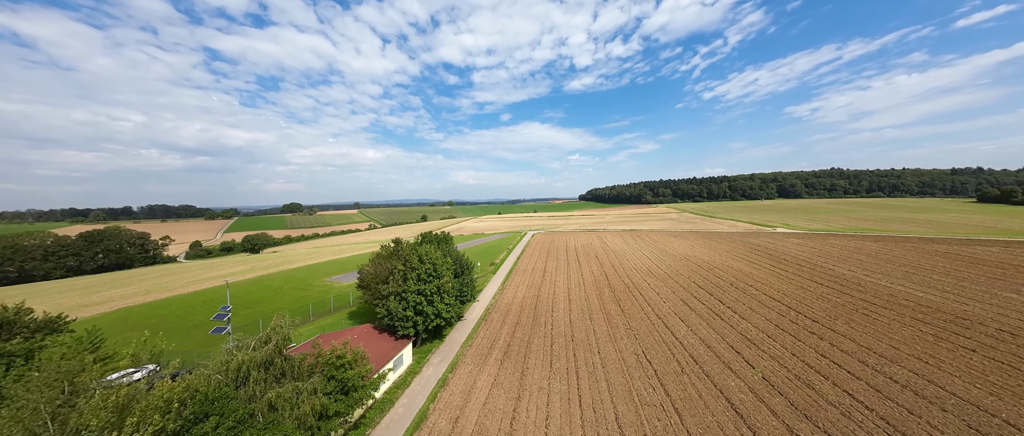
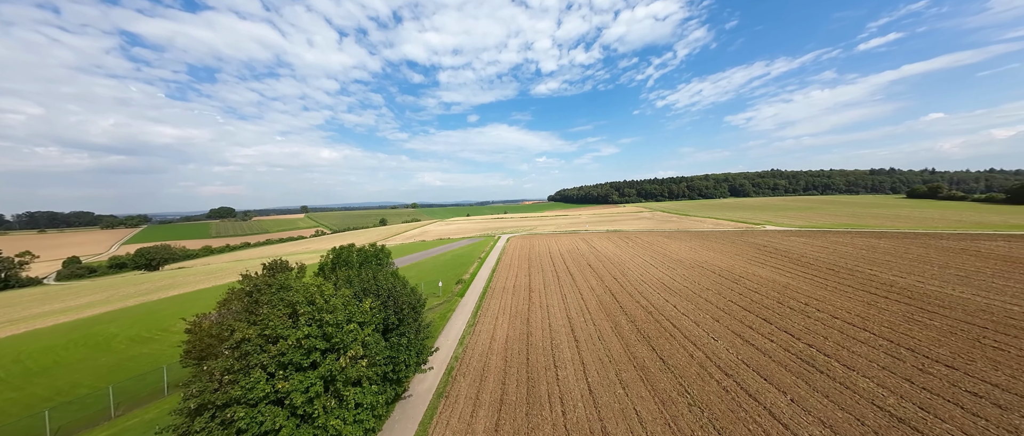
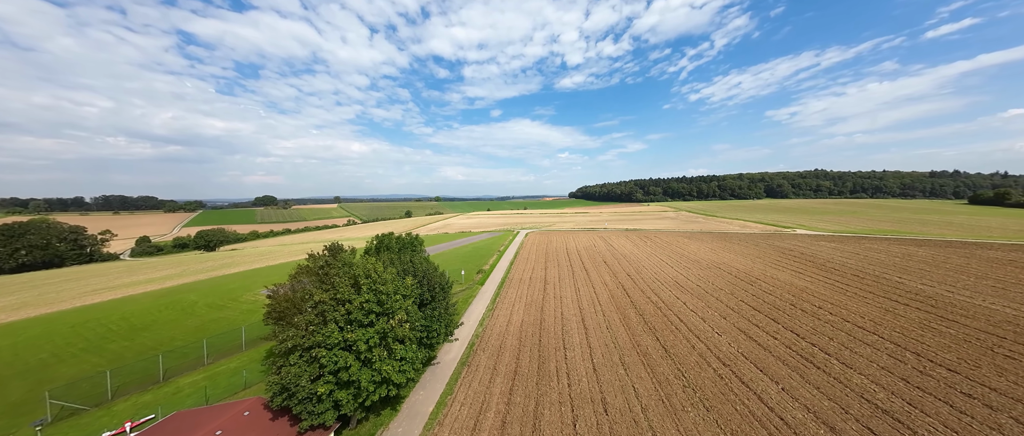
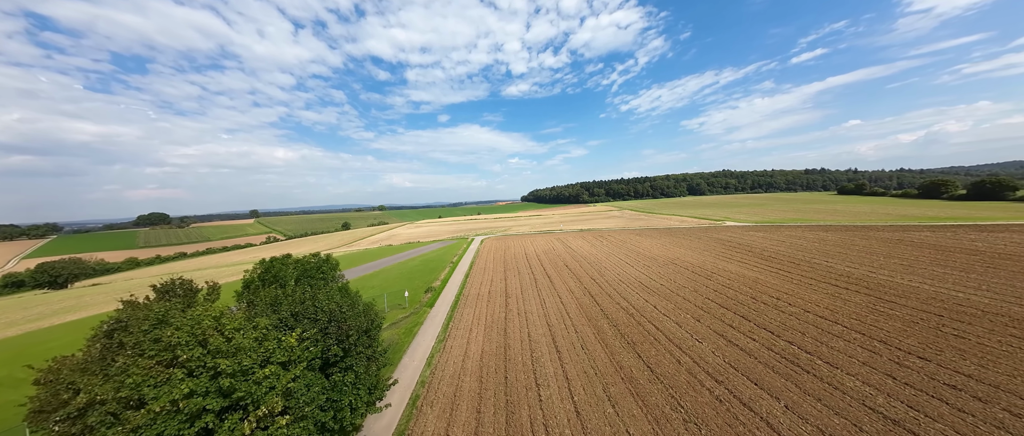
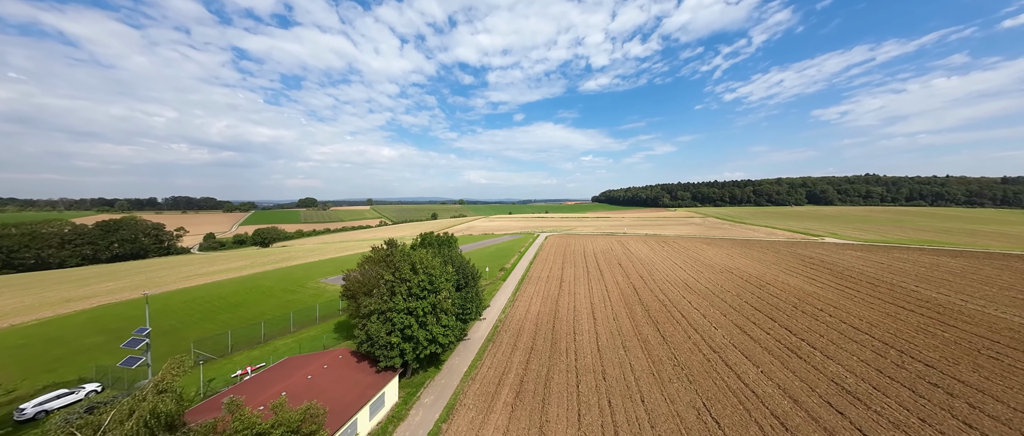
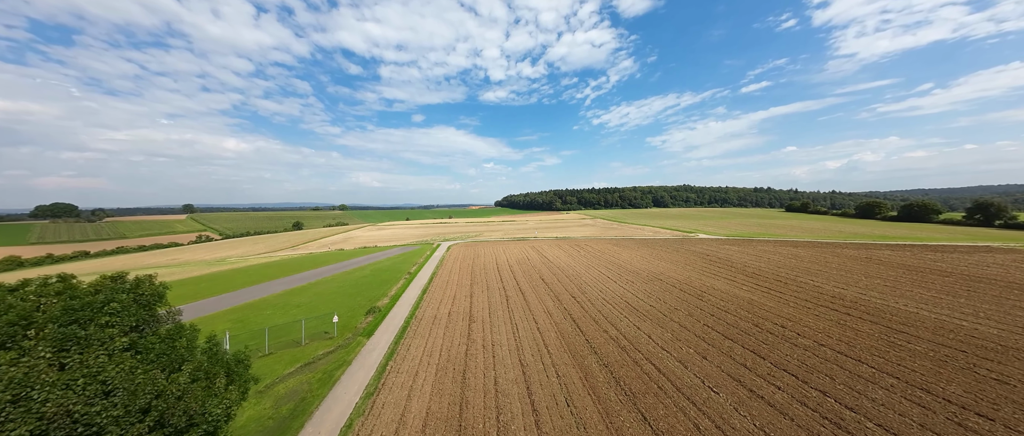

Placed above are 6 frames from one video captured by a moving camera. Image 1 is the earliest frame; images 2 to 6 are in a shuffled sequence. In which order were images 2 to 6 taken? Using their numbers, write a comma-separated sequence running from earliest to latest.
5, 3, 2, 4, 6
